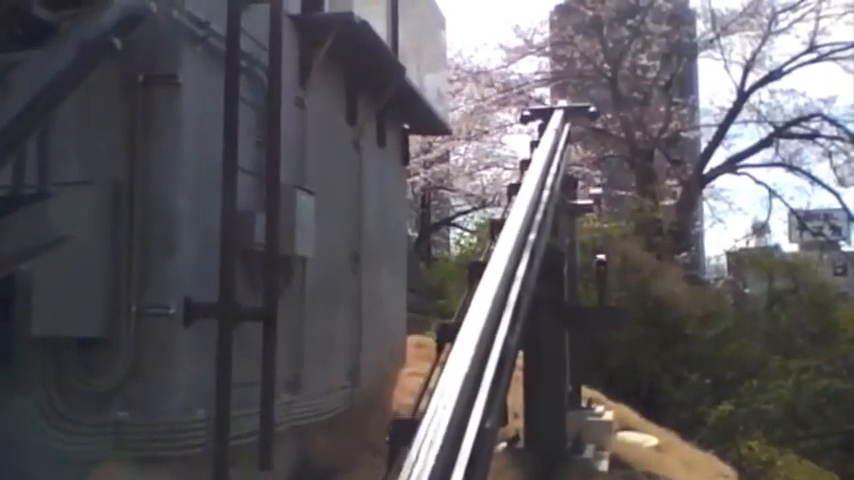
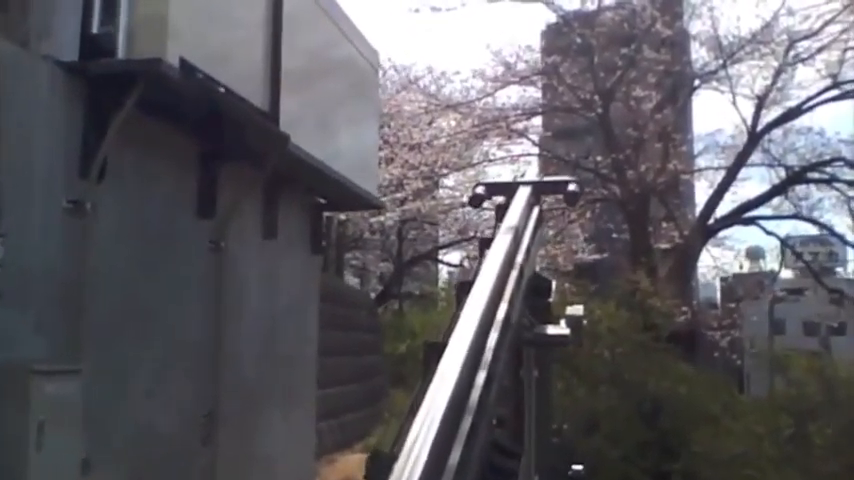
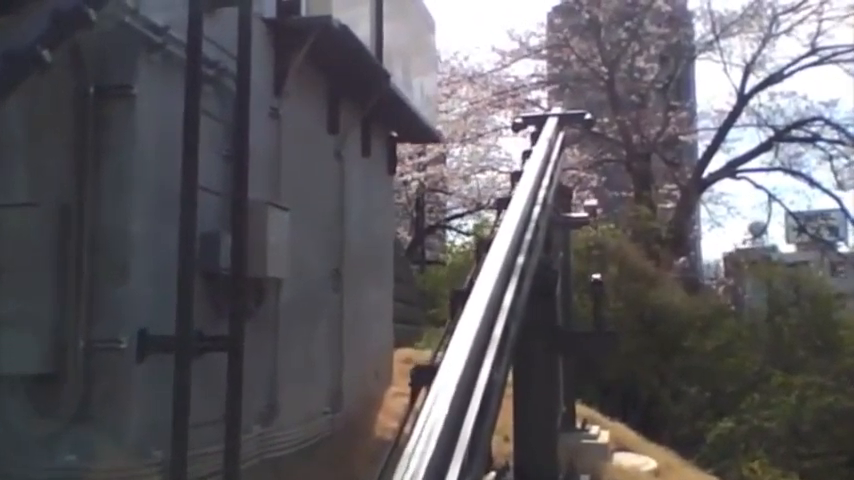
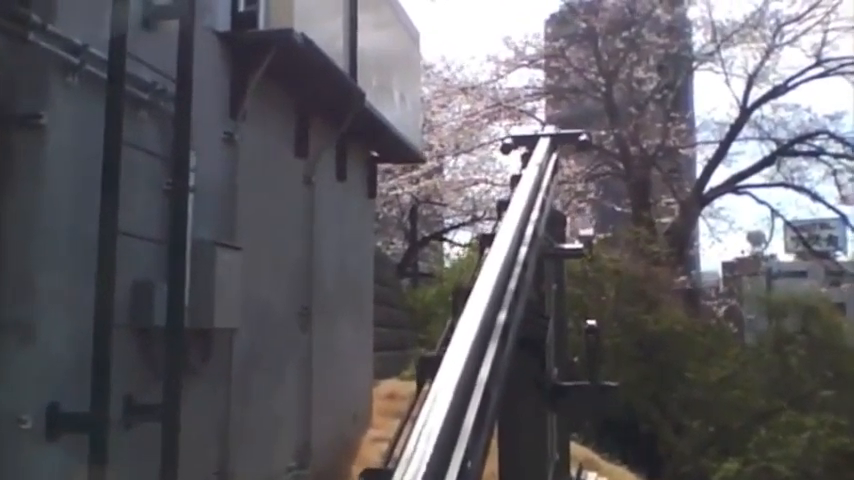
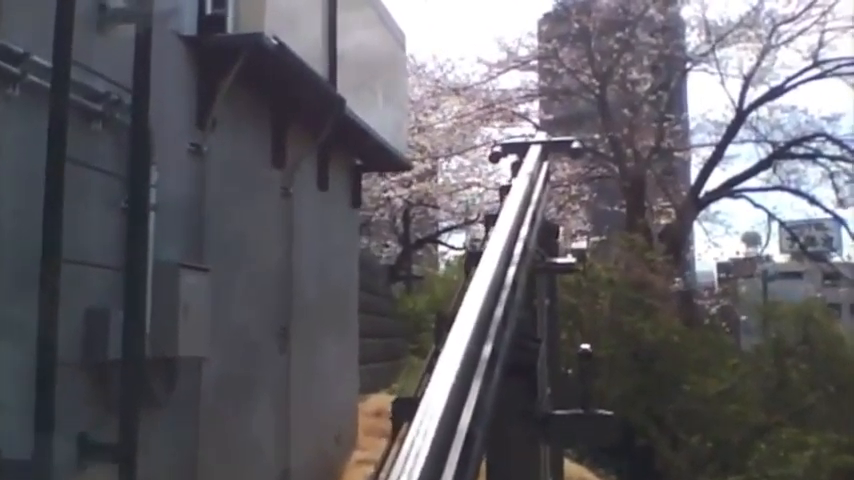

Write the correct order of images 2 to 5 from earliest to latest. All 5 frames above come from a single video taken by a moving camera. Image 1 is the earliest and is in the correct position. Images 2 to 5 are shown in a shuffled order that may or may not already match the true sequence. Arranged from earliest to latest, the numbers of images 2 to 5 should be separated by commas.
3, 4, 5, 2
